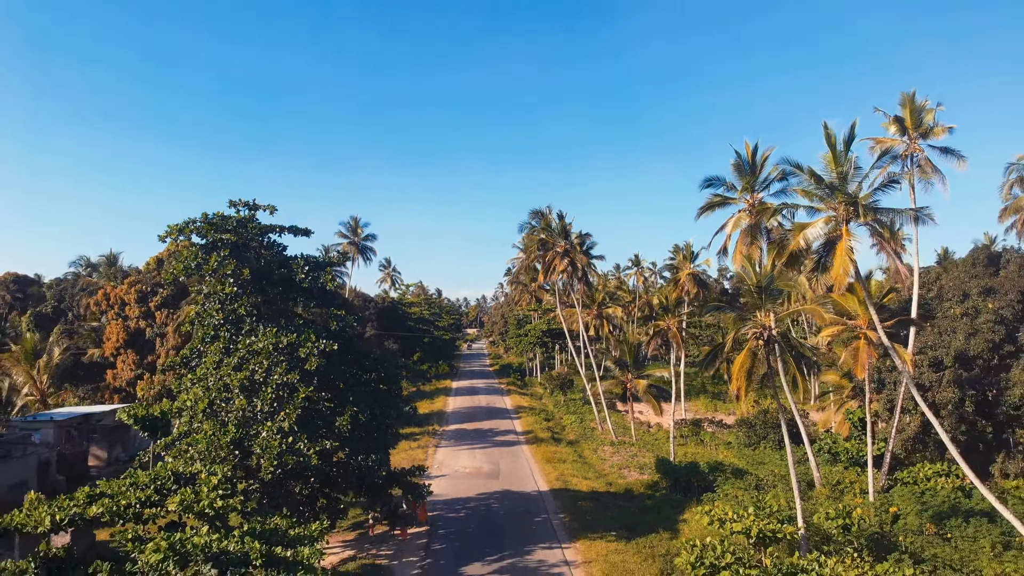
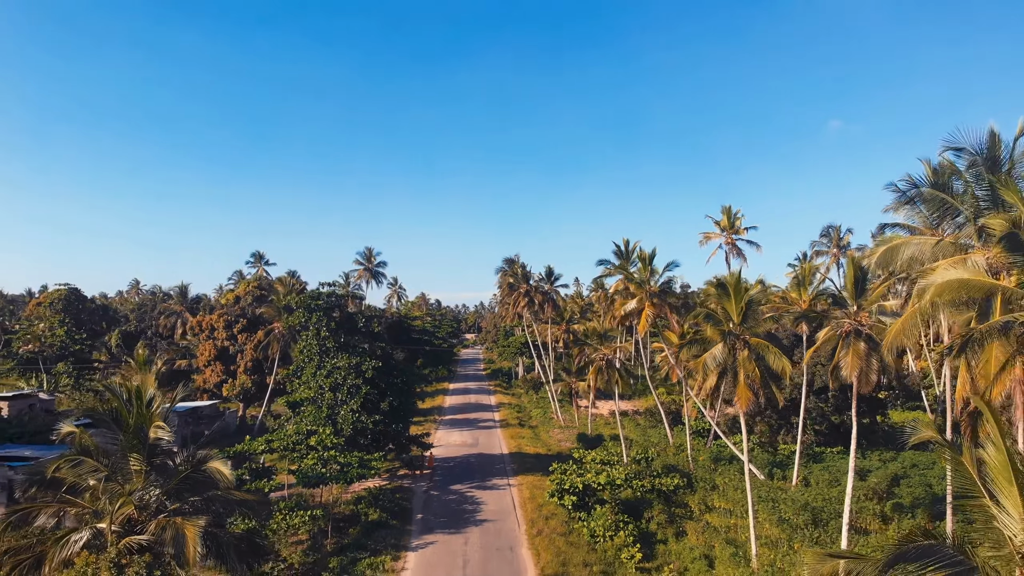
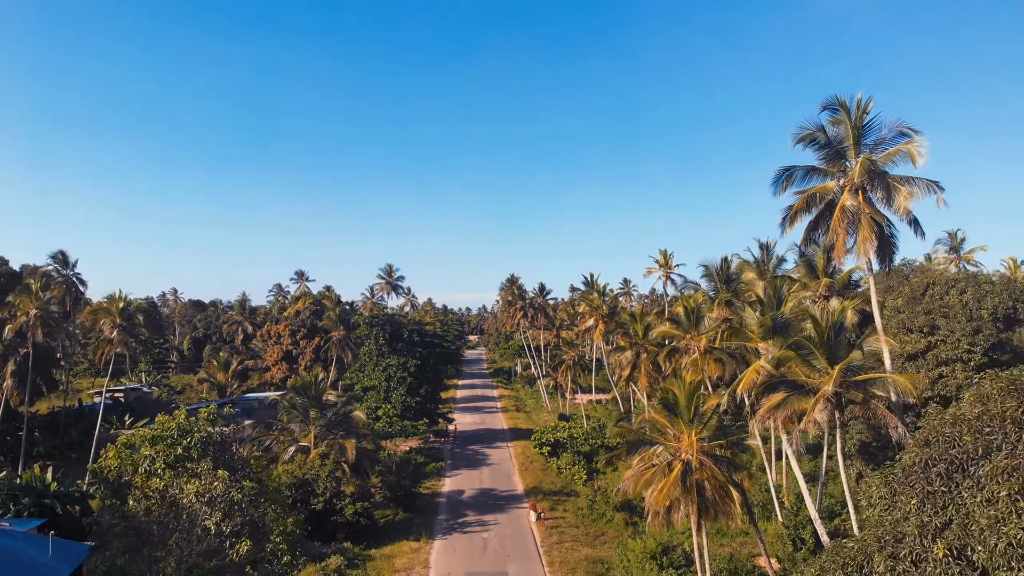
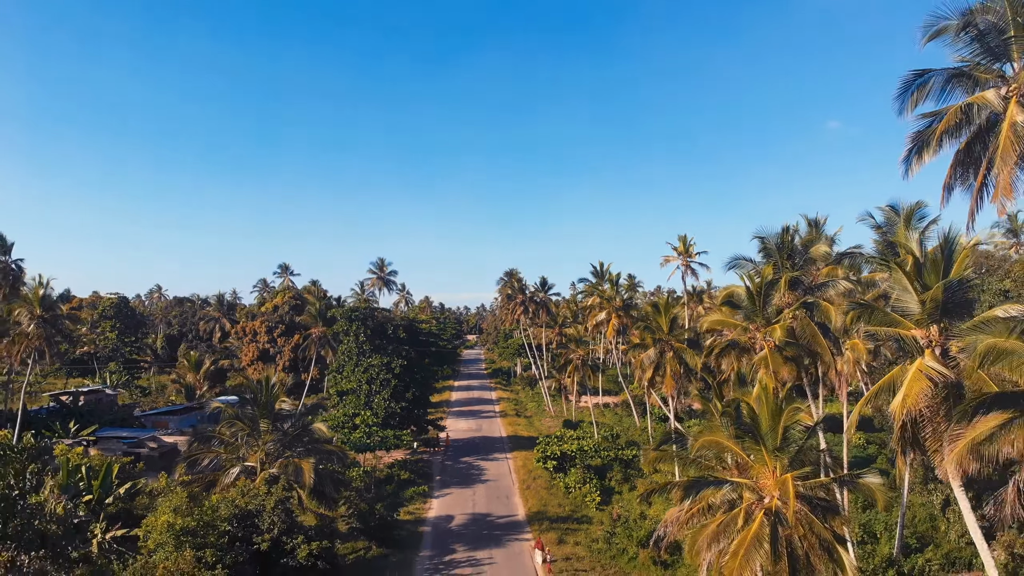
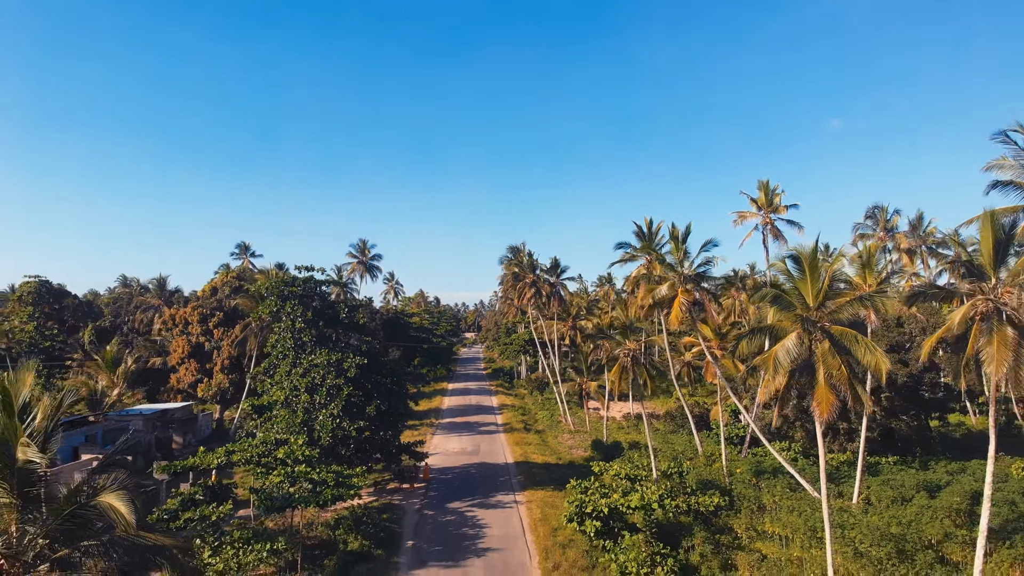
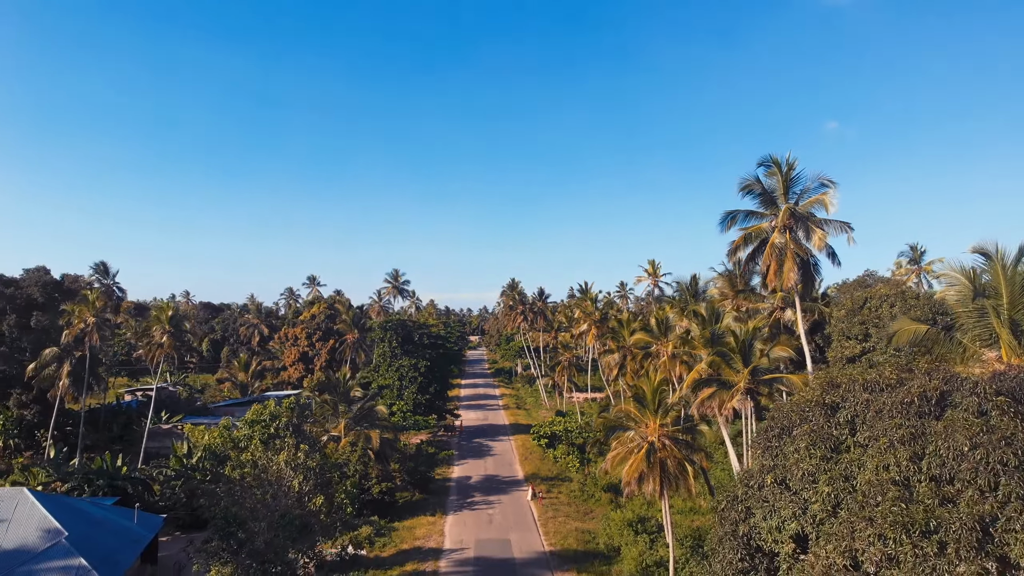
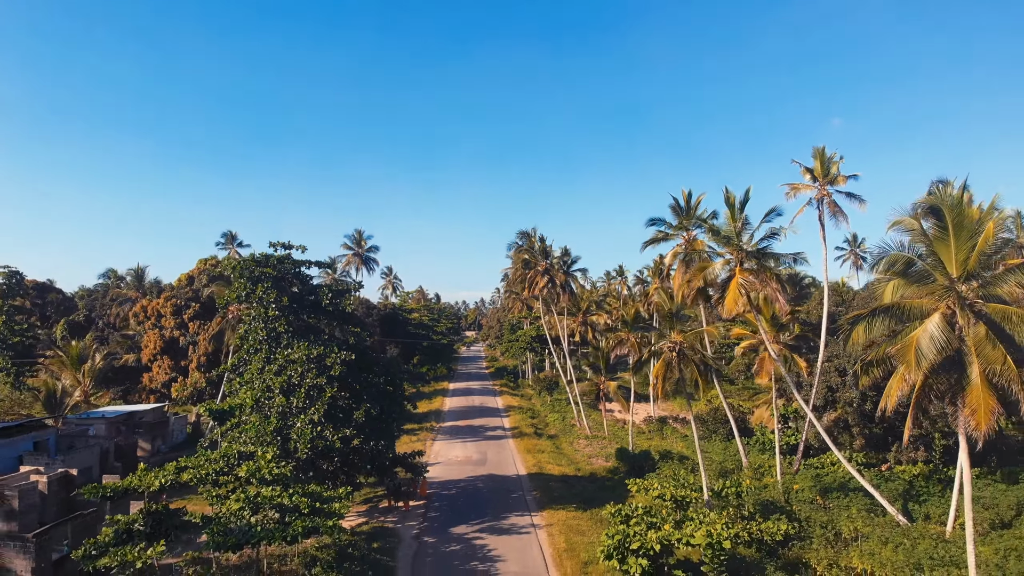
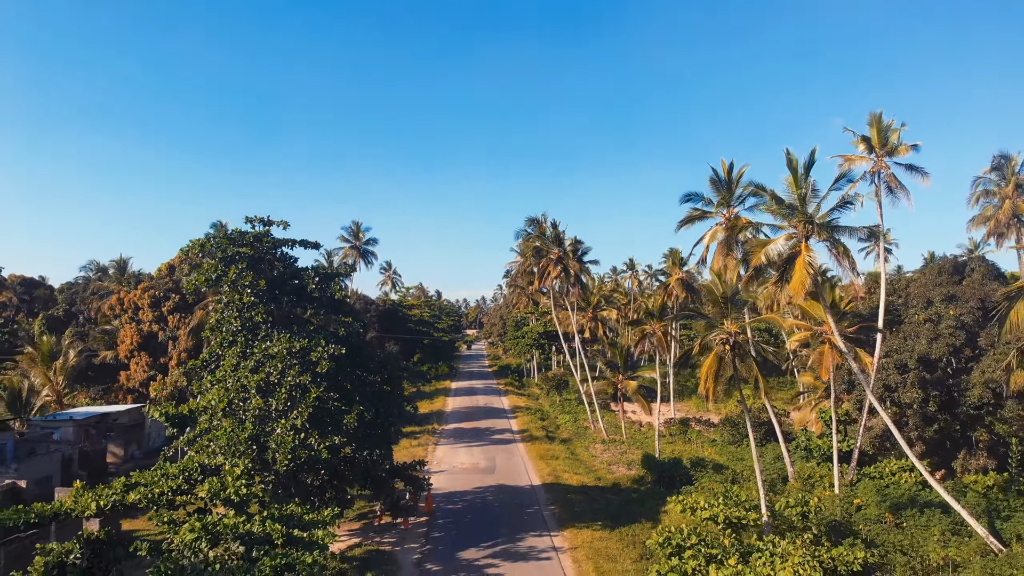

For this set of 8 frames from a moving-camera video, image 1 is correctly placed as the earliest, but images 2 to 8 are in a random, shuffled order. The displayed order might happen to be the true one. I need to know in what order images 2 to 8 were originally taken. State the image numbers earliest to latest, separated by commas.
8, 7, 5, 2, 4, 3, 6
